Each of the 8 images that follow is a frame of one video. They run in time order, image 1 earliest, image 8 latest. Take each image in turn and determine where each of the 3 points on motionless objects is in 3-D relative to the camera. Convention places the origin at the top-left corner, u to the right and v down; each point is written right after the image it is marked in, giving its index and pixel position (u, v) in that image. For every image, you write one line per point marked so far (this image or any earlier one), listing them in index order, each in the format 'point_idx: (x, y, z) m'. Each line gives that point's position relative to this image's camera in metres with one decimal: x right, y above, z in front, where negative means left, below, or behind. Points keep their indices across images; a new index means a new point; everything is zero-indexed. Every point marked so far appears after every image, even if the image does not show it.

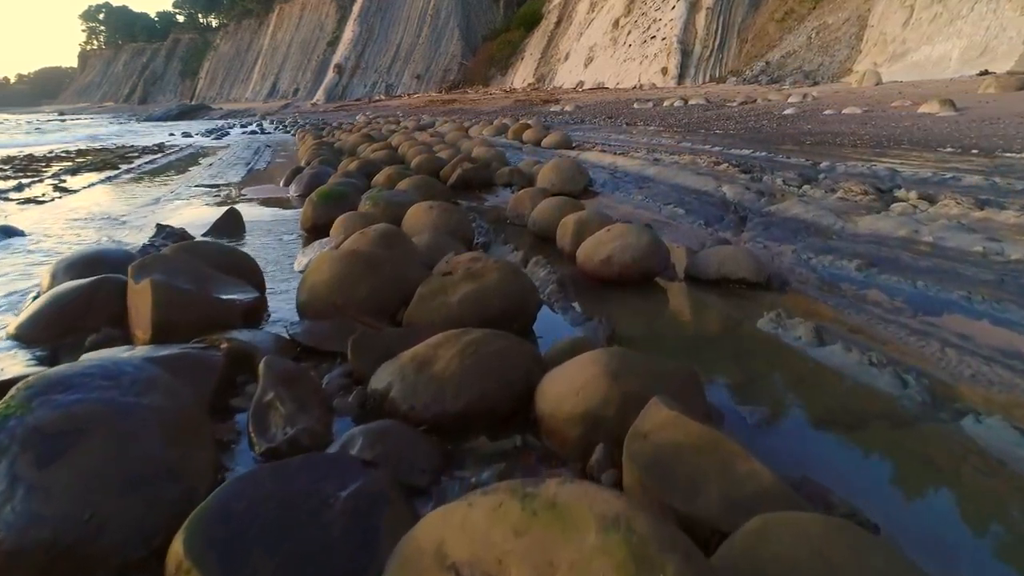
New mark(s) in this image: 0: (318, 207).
0: (-1.0, +0.4, +3.8) m
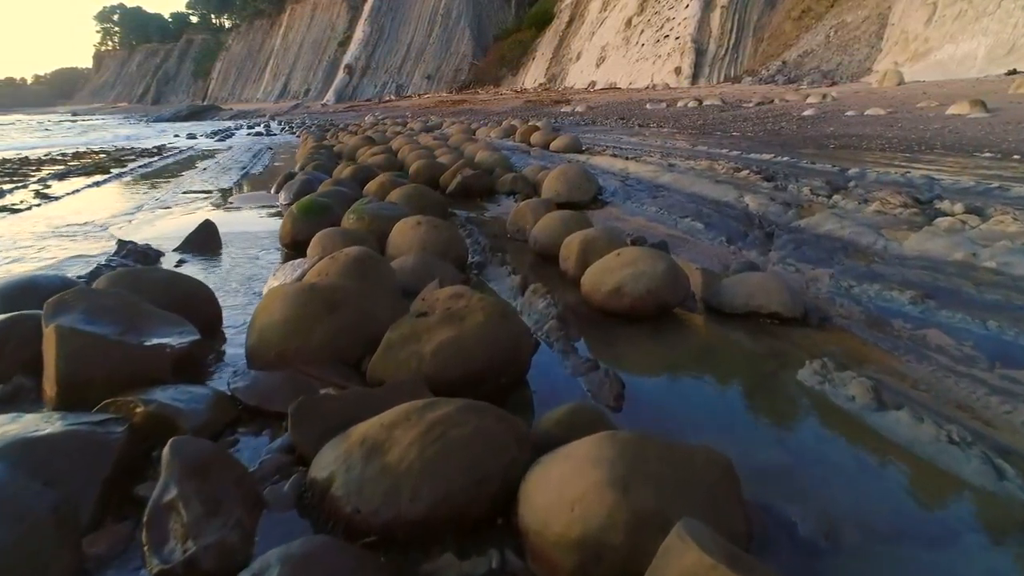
0: (-1.0, +0.3, +3.5) m
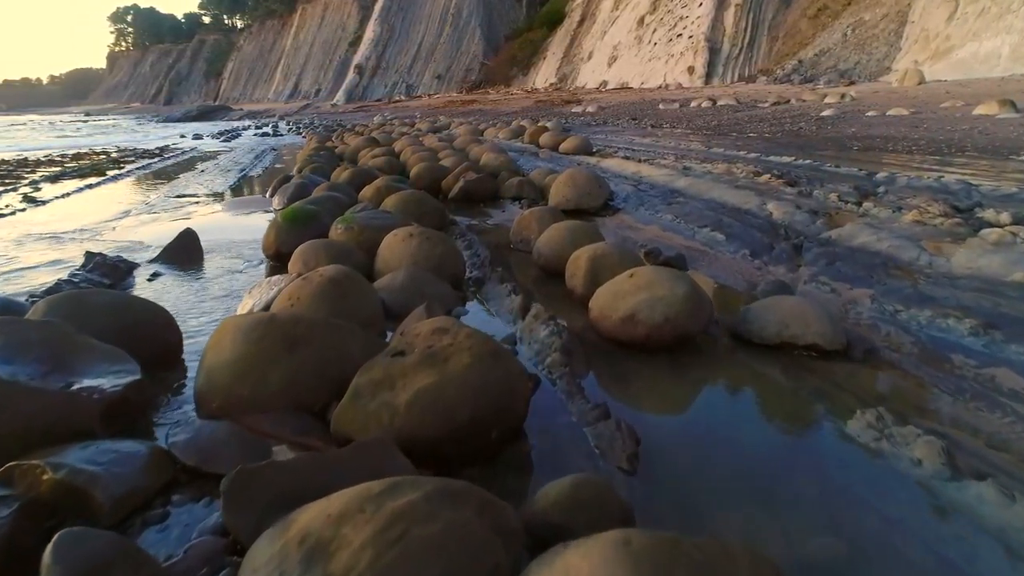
0: (-1.0, +0.3, +3.2) m
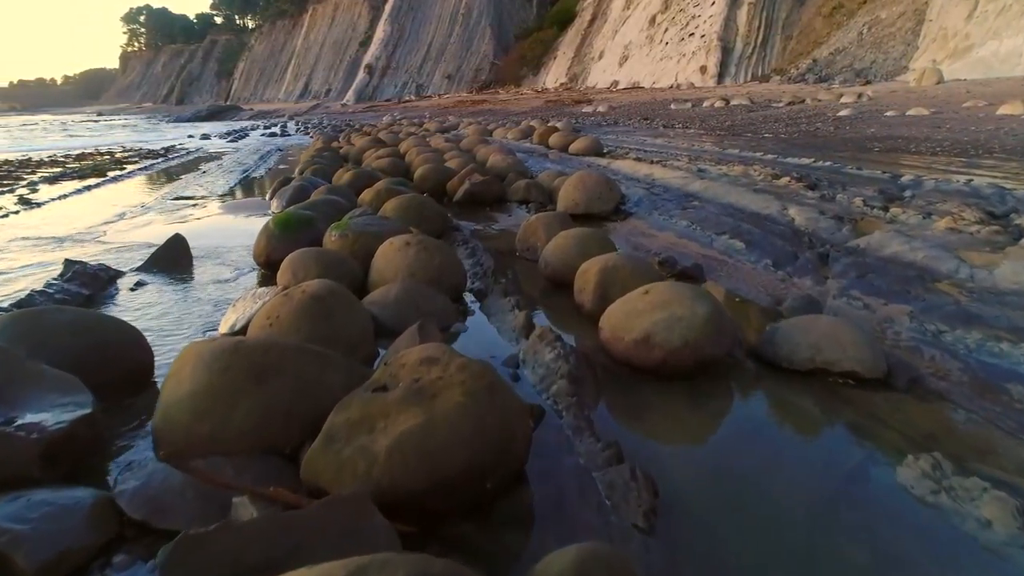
0: (-1.0, +0.2, +3.0) m
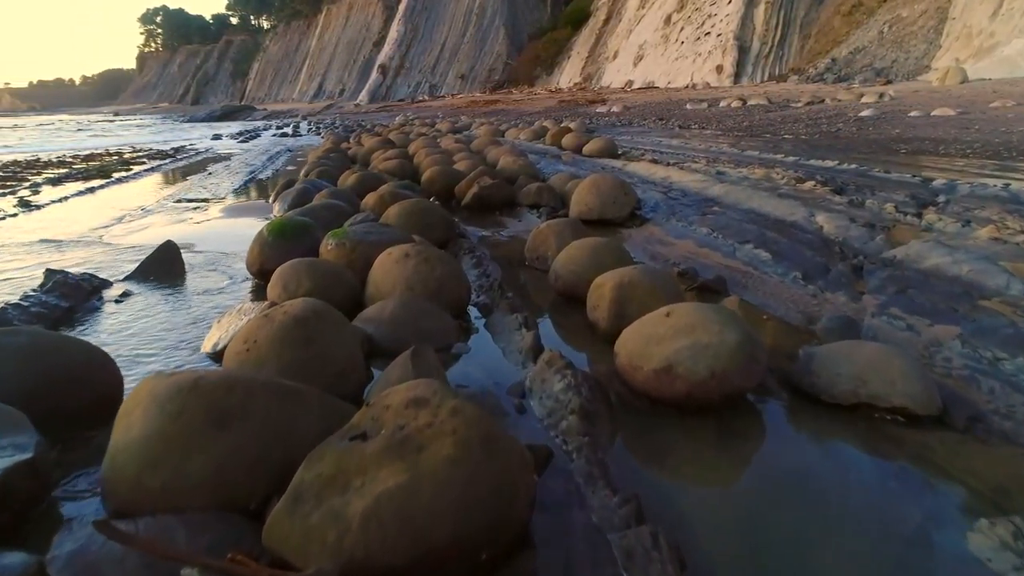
0: (-1.0, +0.2, +2.9) m
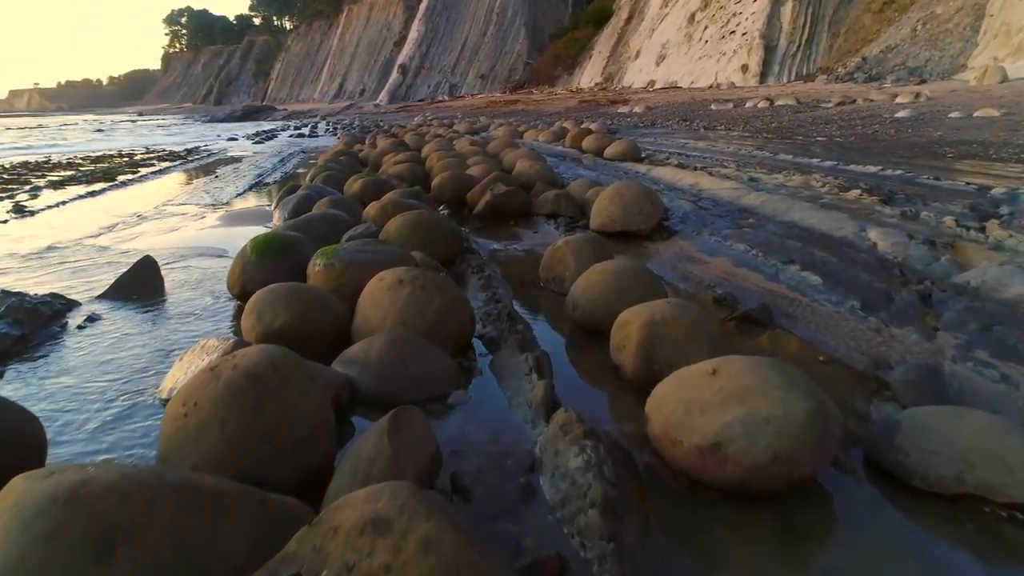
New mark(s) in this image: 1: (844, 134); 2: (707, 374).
0: (-0.9, +0.1, +2.5) m
1: (+3.7, +1.7, +8.0) m
2: (+0.4, -0.2, +1.3) m
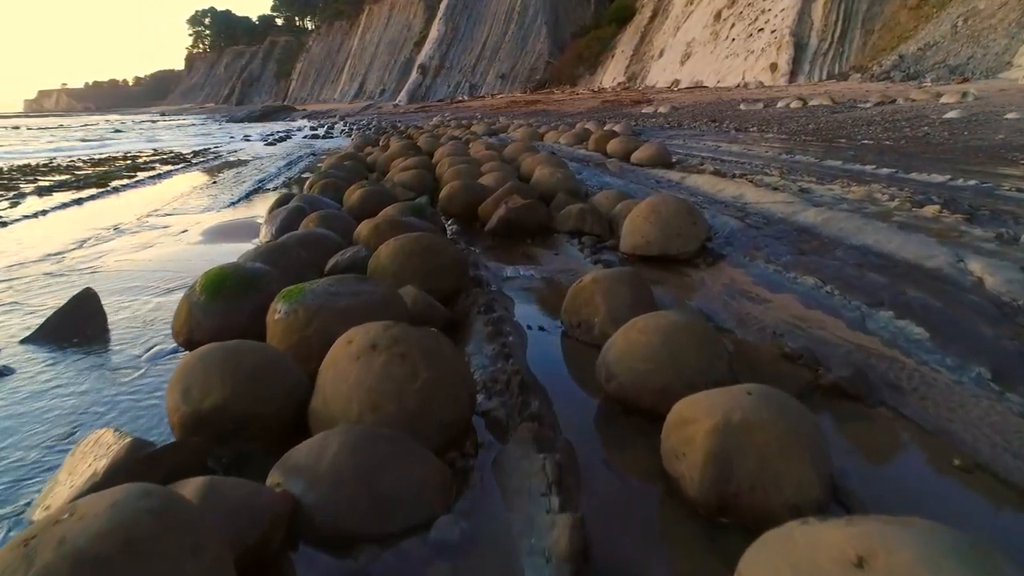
0: (-0.9, -0.1, +2.0) m
1: (+3.9, +1.6, +7.3) m
2: (+0.4, -0.3, +0.8) m
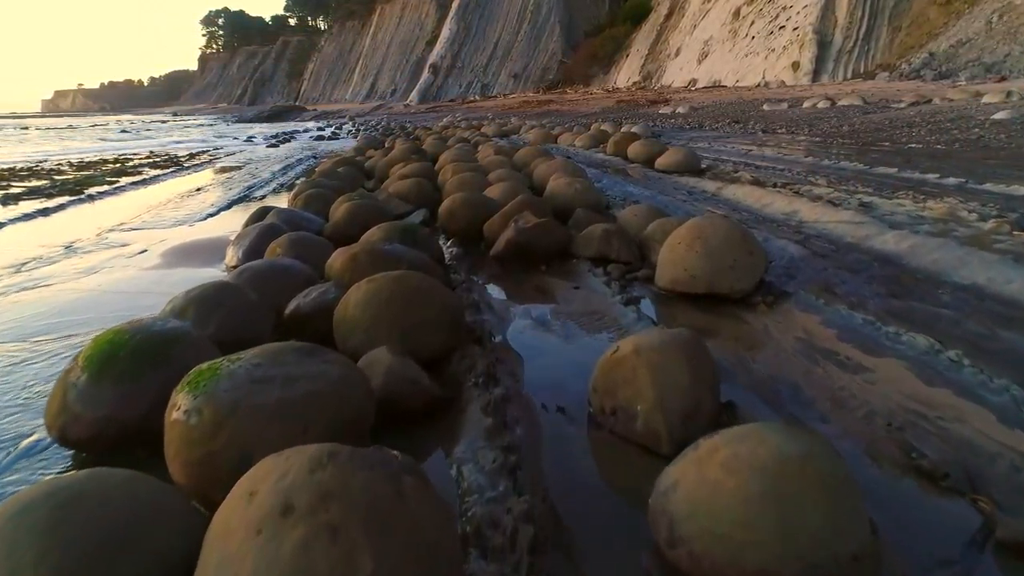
0: (-0.9, -0.2, +1.4) m
1: (+4.0, +1.4, +6.7) m
2: (+0.4, -0.5, +0.2) m
